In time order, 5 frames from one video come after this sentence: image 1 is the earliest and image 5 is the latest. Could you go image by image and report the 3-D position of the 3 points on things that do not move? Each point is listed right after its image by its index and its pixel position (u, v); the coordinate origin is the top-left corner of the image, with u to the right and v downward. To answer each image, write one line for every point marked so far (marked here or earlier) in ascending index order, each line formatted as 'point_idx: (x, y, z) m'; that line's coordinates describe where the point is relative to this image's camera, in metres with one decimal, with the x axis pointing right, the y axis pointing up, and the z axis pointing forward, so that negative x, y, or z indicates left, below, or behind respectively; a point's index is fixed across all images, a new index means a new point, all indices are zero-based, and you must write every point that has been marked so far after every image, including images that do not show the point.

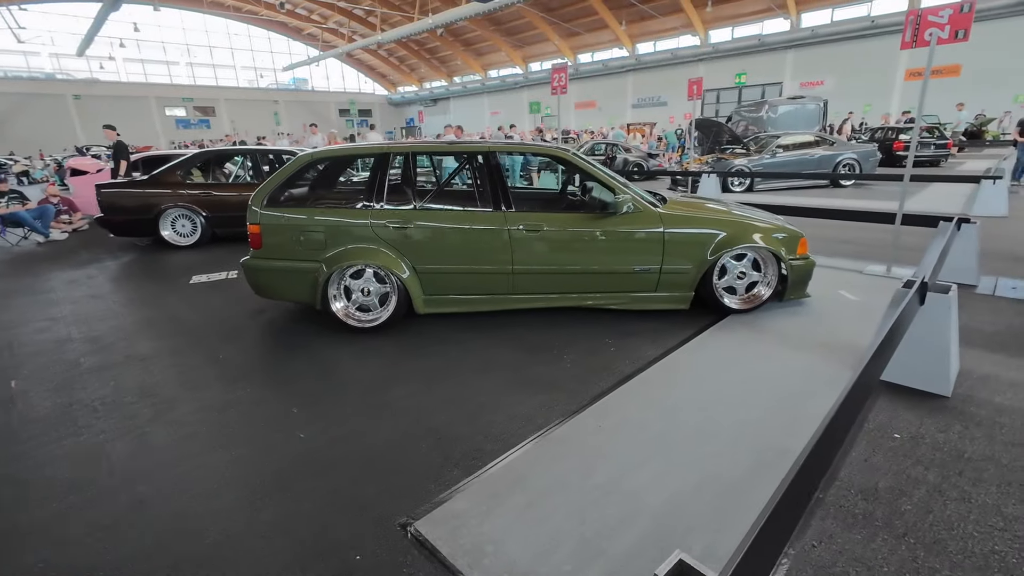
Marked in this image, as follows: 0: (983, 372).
0: (+2.7, -0.5, +2.7) m
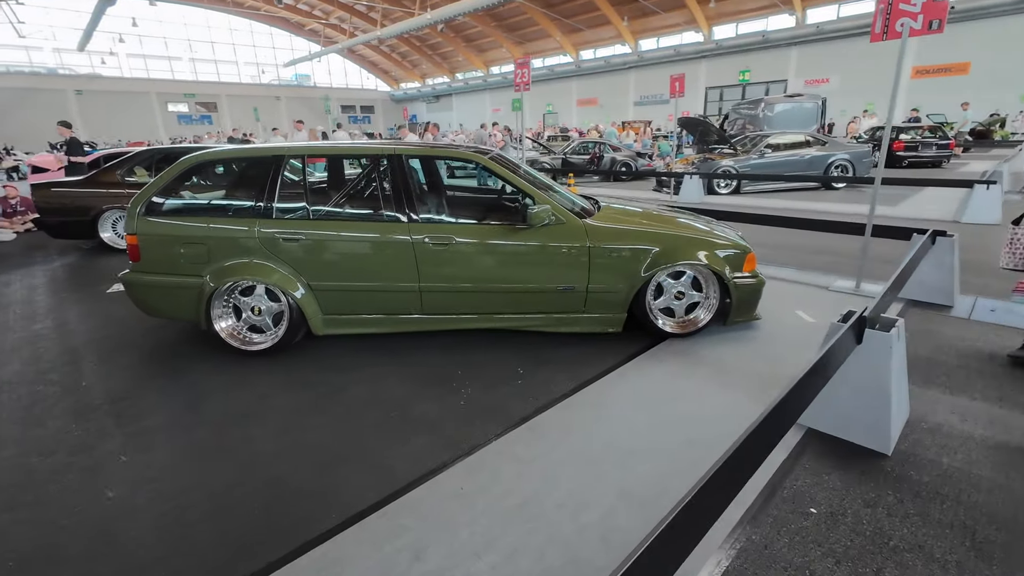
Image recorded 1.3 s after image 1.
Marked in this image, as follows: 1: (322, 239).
0: (+2.0, -0.6, +2.3) m
1: (-1.2, +0.3, +3.2) m
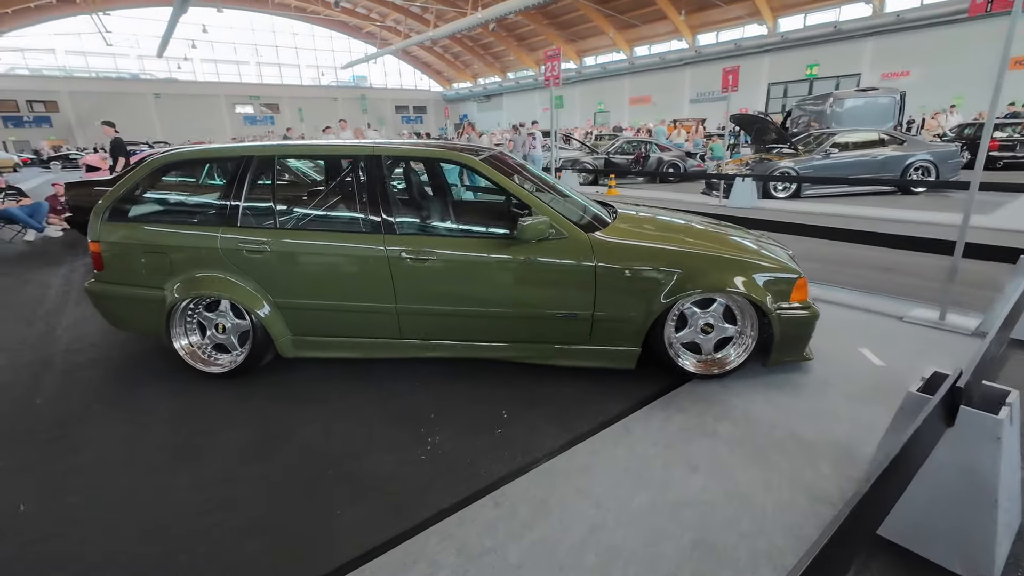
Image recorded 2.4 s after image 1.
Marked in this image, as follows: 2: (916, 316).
0: (+1.9, -0.8, +1.6) m
1: (-1.3, +0.2, +2.8) m
2: (+2.9, -0.2, +3.5) m
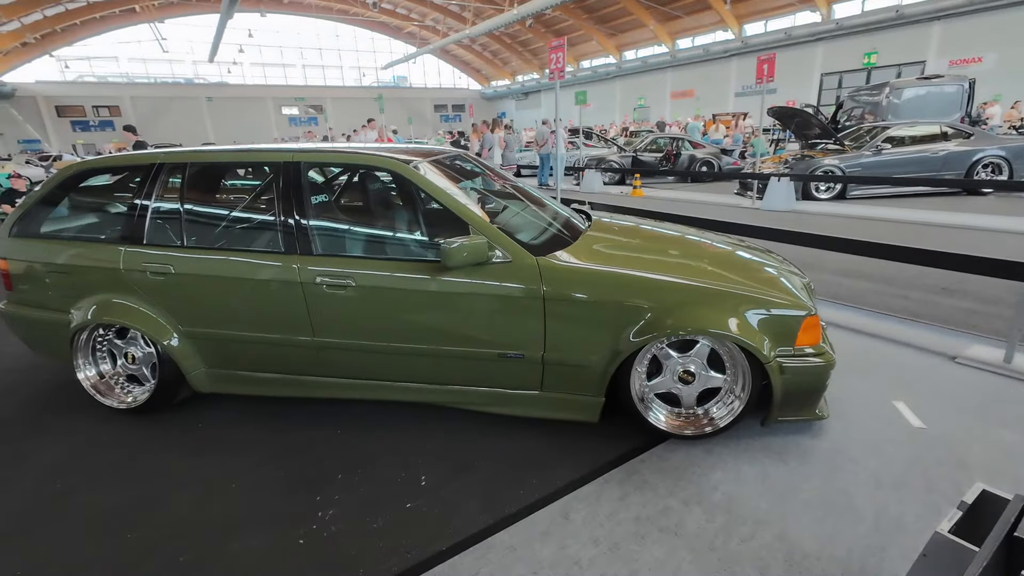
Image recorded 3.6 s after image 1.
0: (+1.5, -1.0, +1.0) m
1: (-1.6, +0.1, +2.4) m
2: (+2.7, -0.4, +2.8) m
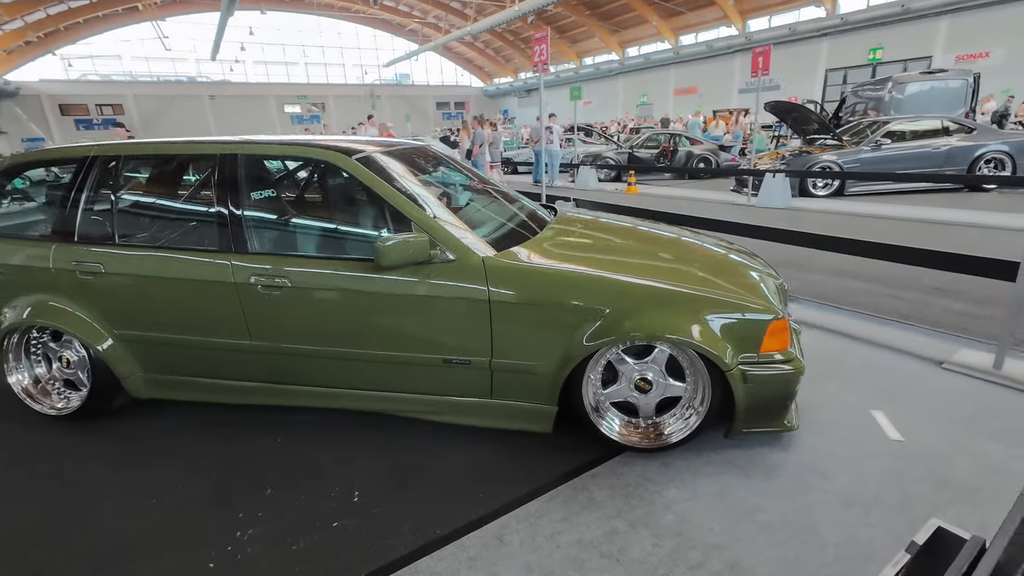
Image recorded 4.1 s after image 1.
0: (+1.2, -1.0, +0.9) m
1: (-1.8, +0.1, +2.3) m
2: (+2.4, -0.4, +2.6) m
